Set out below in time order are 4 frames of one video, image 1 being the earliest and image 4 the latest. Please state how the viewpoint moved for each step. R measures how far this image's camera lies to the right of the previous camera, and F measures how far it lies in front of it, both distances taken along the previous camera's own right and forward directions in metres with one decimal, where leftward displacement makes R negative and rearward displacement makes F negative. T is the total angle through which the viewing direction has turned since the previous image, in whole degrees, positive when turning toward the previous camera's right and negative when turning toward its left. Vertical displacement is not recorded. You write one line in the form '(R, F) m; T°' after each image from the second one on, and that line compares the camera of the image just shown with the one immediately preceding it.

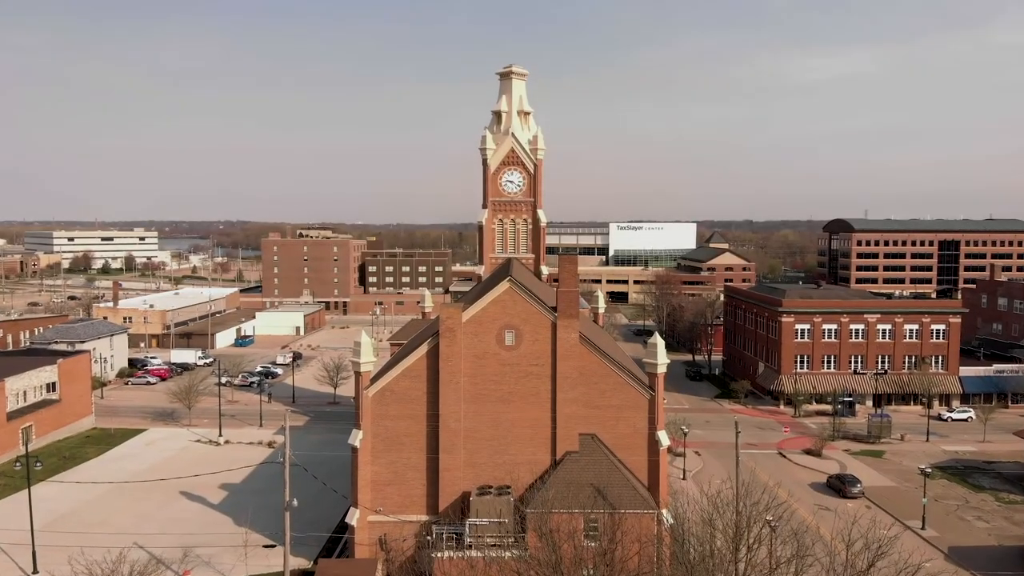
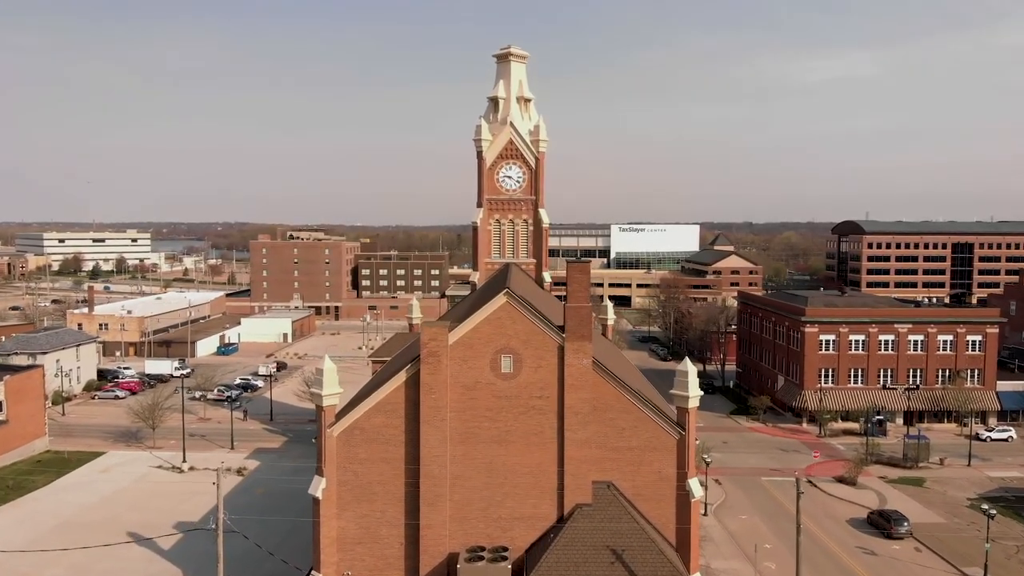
(0.0, +3.8) m; 0°
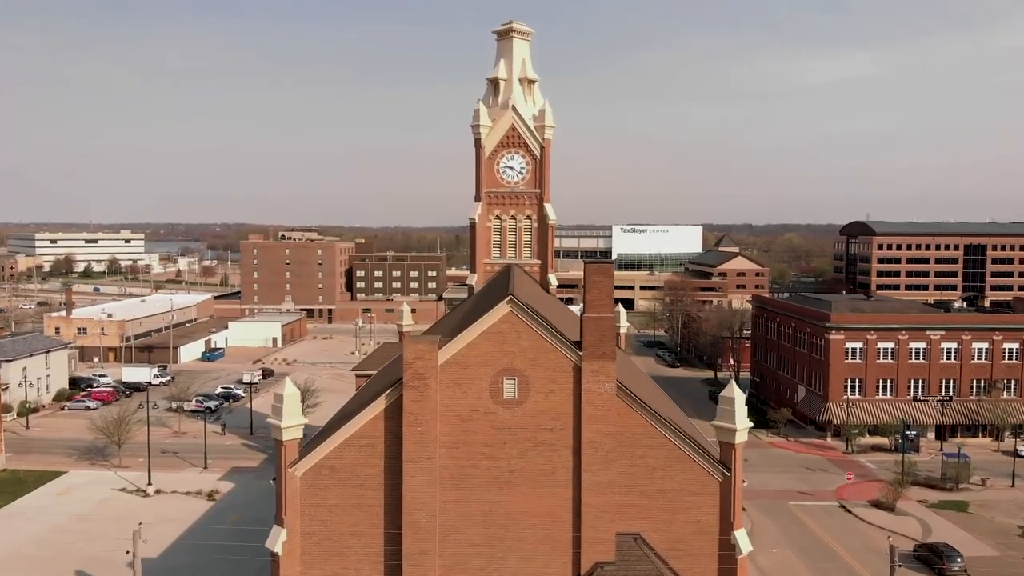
(-0.1, +3.1) m; 0°
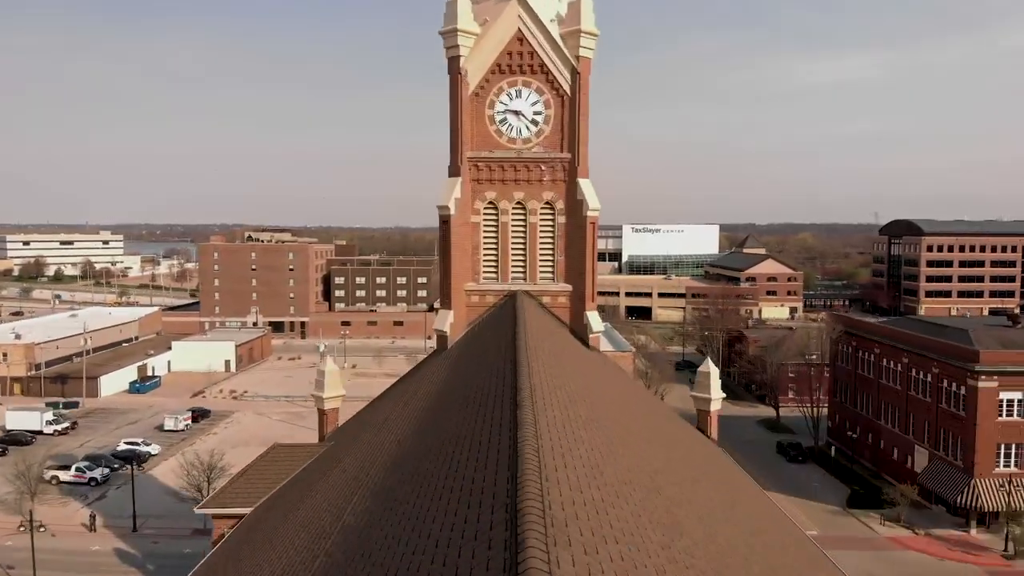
(-0.1, +11.8) m; 0°
